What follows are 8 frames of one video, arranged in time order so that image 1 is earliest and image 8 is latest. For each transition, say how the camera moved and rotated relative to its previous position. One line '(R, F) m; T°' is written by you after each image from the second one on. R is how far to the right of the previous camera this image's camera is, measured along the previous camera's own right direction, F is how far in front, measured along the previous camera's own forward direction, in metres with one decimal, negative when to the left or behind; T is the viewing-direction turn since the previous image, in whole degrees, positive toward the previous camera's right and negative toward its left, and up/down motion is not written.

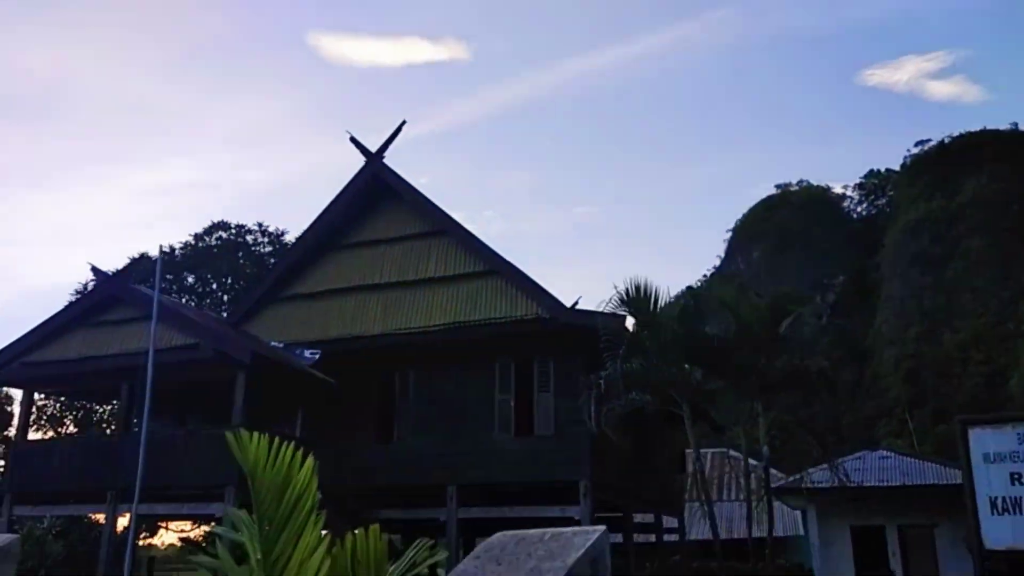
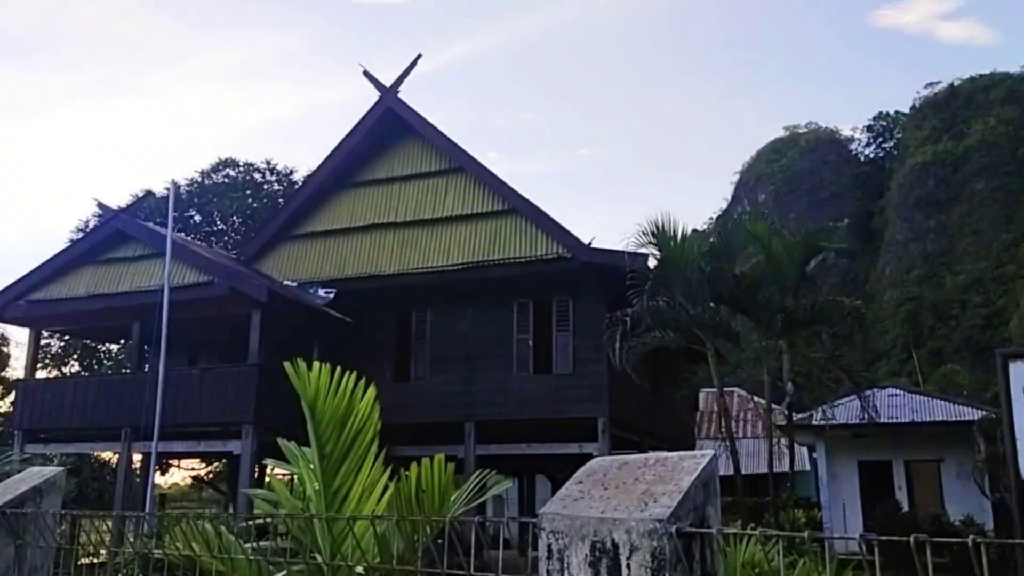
(-0.3, +0.2) m; 0°
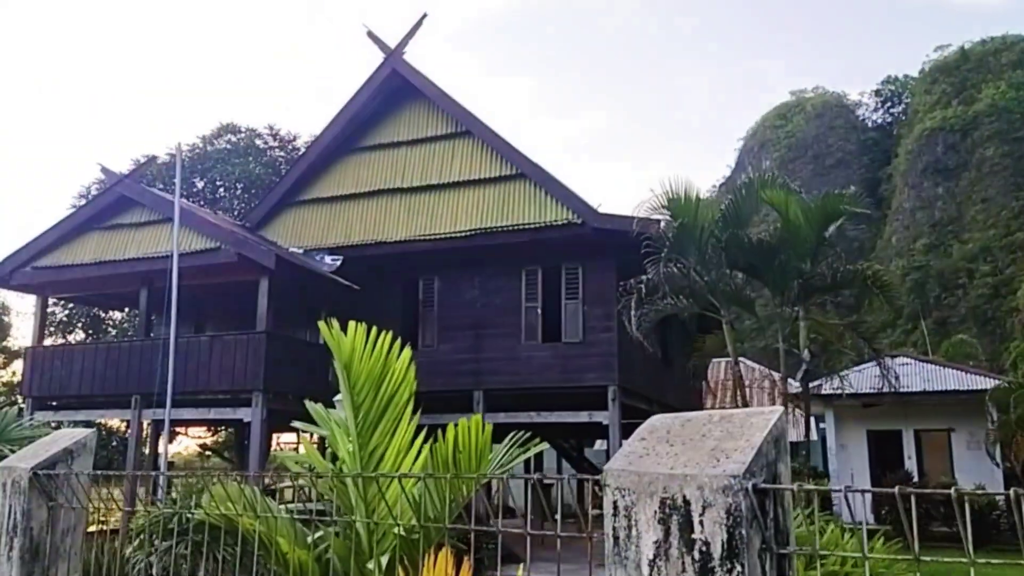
(-0.2, +0.1) m; 0°
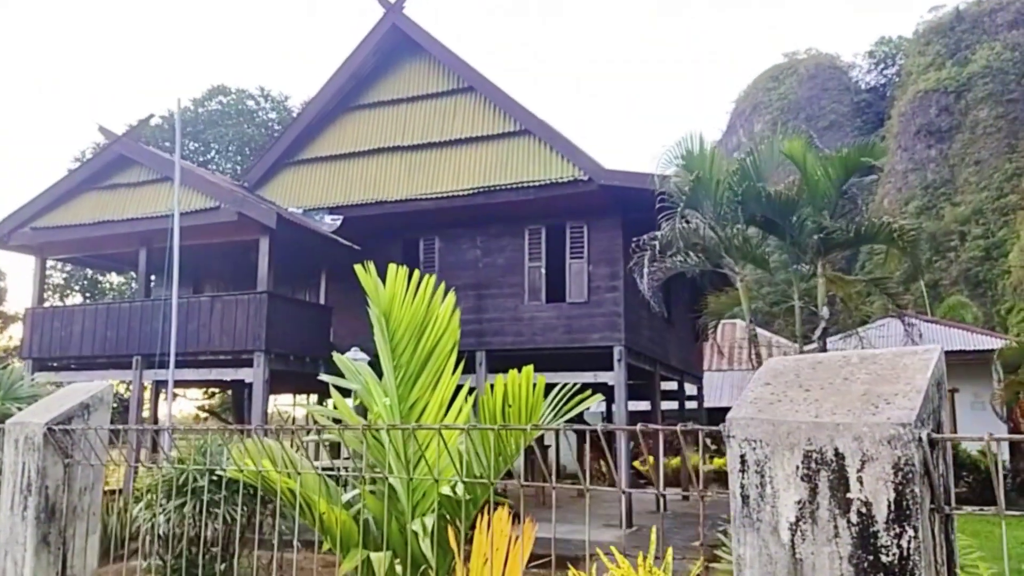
(-0.3, +0.3) m; 0°
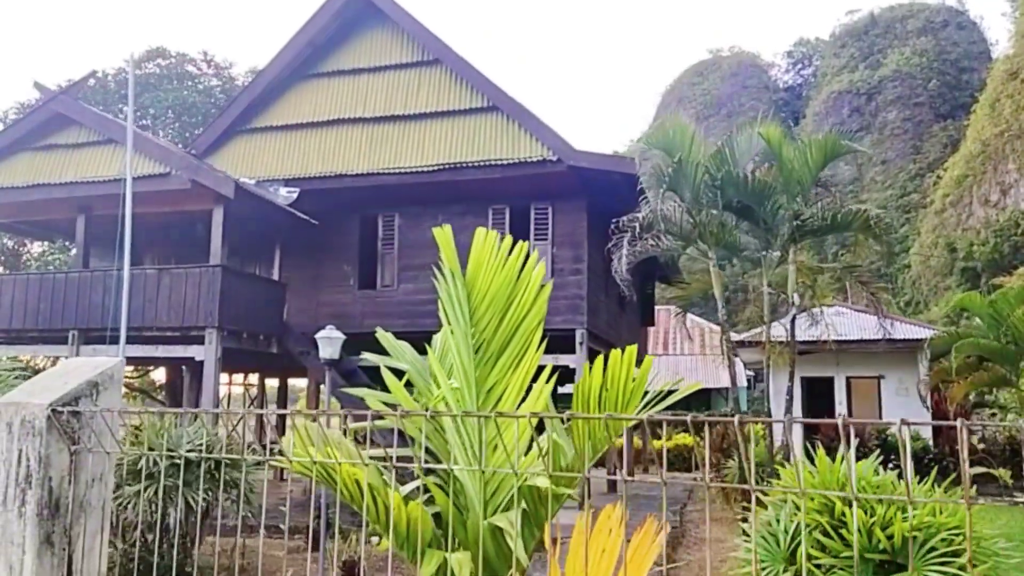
(-0.6, +0.4) m; +5°
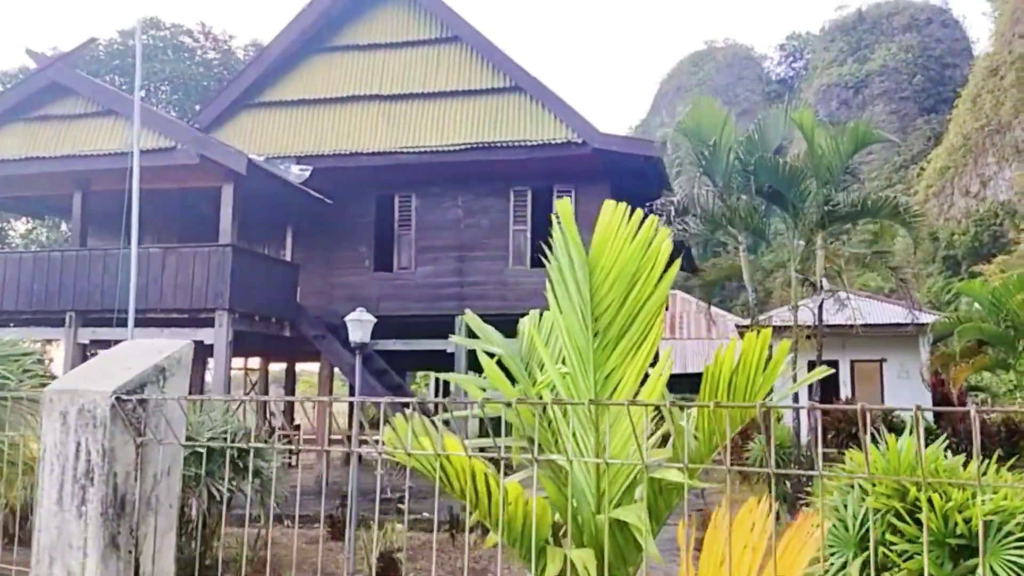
(-0.4, +0.3) m; 0°
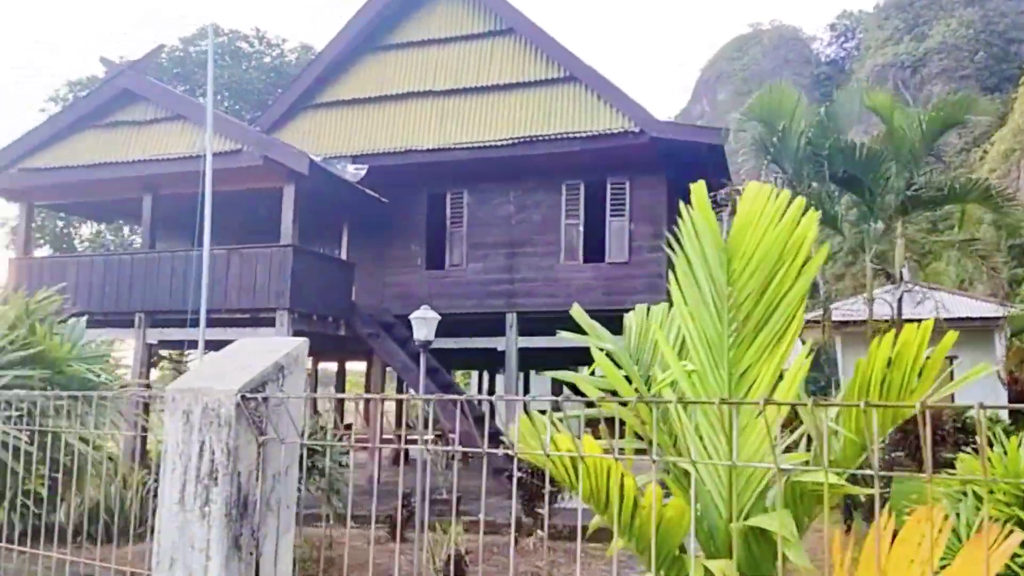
(-0.3, 0.0) m; -4°
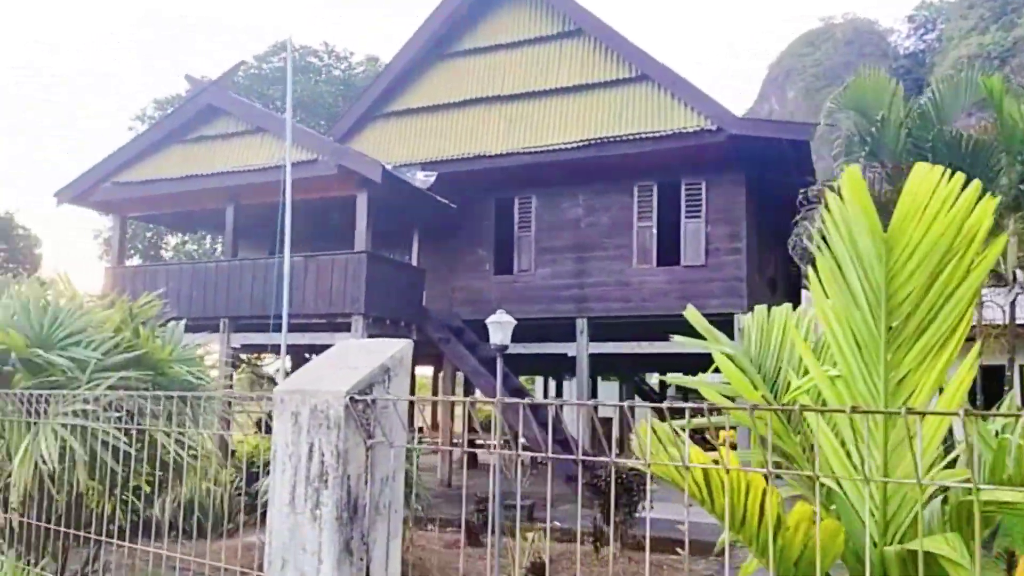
(-0.2, +0.2) m; -5°
